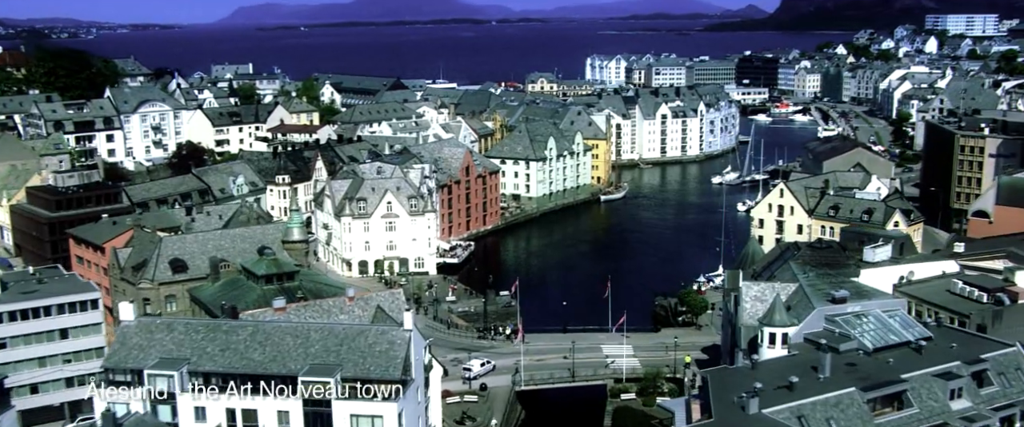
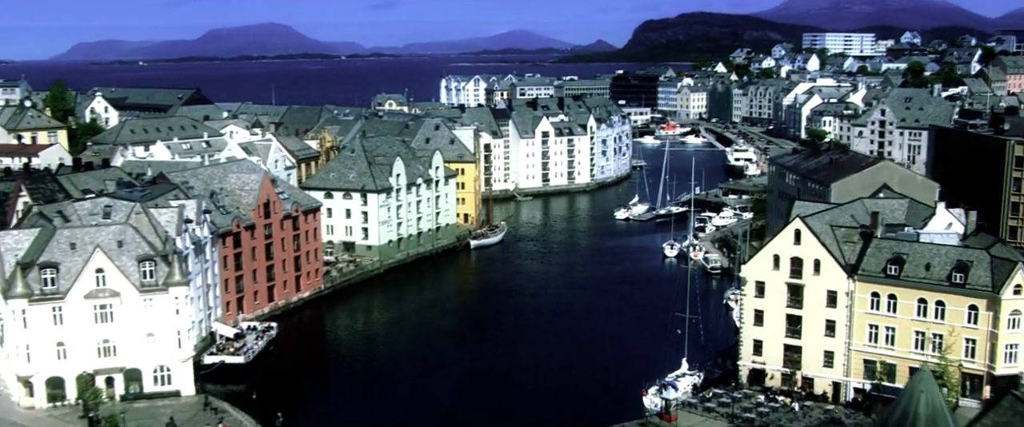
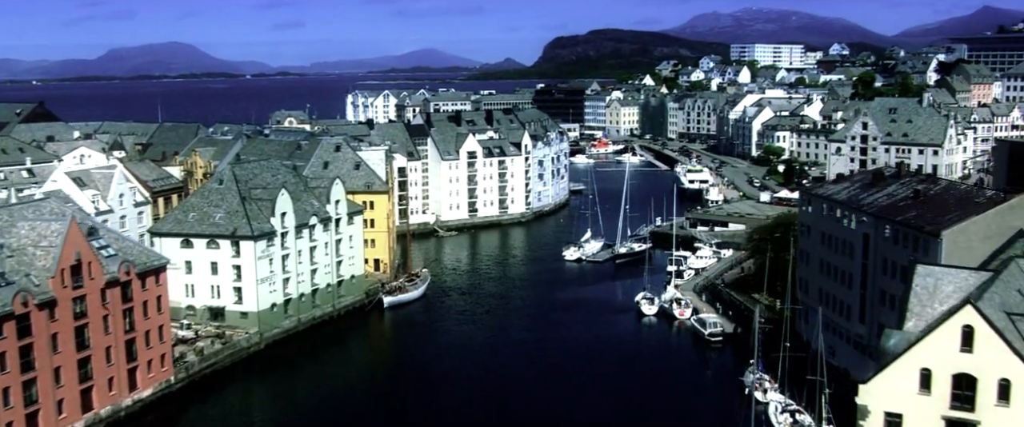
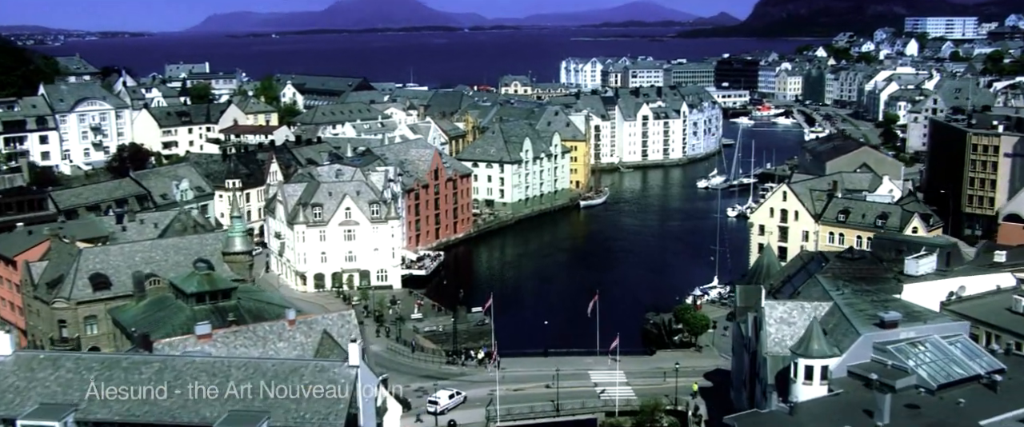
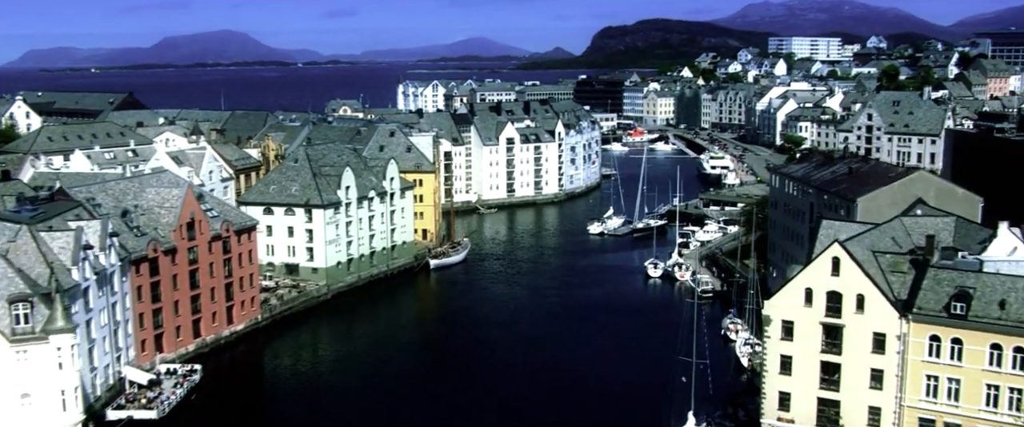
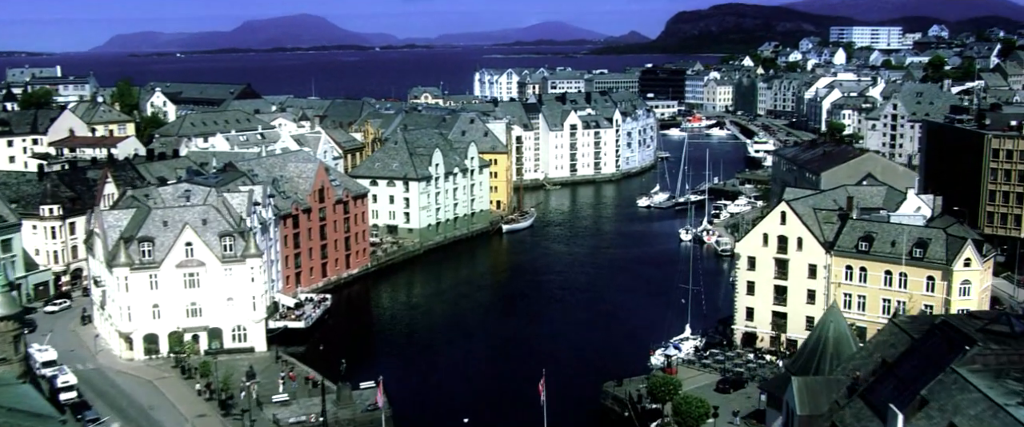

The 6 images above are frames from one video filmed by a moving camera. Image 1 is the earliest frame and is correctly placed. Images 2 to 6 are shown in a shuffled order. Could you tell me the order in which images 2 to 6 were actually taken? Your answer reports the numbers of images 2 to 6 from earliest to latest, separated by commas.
4, 6, 2, 5, 3
